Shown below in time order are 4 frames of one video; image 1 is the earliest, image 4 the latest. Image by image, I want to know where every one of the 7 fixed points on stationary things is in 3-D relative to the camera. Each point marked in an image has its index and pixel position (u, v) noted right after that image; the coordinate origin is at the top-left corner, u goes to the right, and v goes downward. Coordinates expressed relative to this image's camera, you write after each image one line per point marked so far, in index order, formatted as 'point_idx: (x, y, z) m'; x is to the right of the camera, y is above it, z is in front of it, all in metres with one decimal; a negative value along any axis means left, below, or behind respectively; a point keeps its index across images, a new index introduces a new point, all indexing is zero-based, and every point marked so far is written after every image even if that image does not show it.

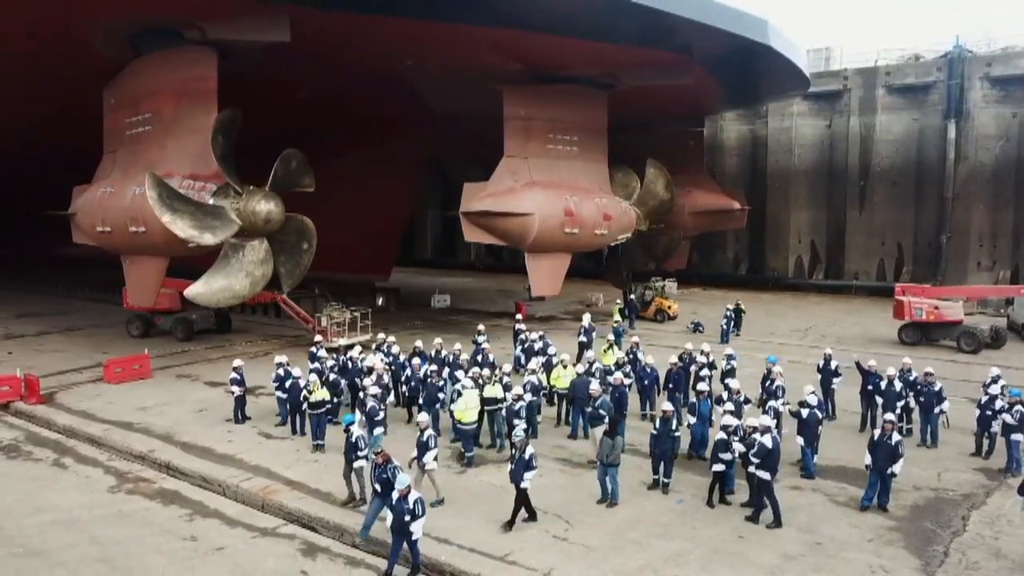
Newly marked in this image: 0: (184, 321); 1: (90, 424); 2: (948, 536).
0: (-8.0, -0.8, +19.1) m
1: (-6.4, -2.1, +11.9) m
2: (+4.2, -2.4, +7.5) m
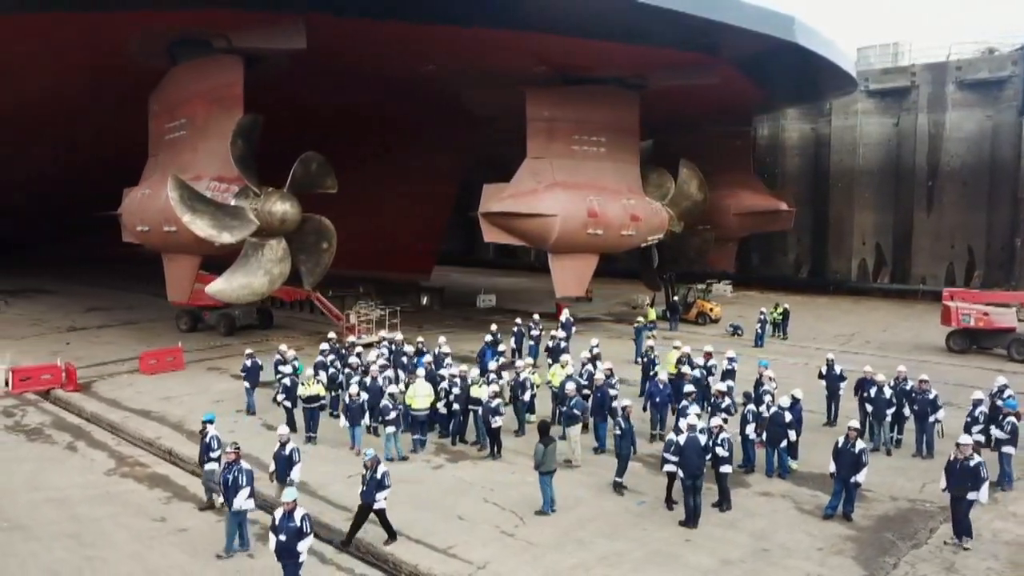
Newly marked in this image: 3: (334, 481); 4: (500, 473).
0: (-7.3, -0.7, +20.0) m
1: (-6.5, -2.0, +12.6) m
2: (+3.7, -2.4, +7.3) m
3: (-2.1, -2.3, +9.2) m
4: (-0.1, -2.2, +9.5) m
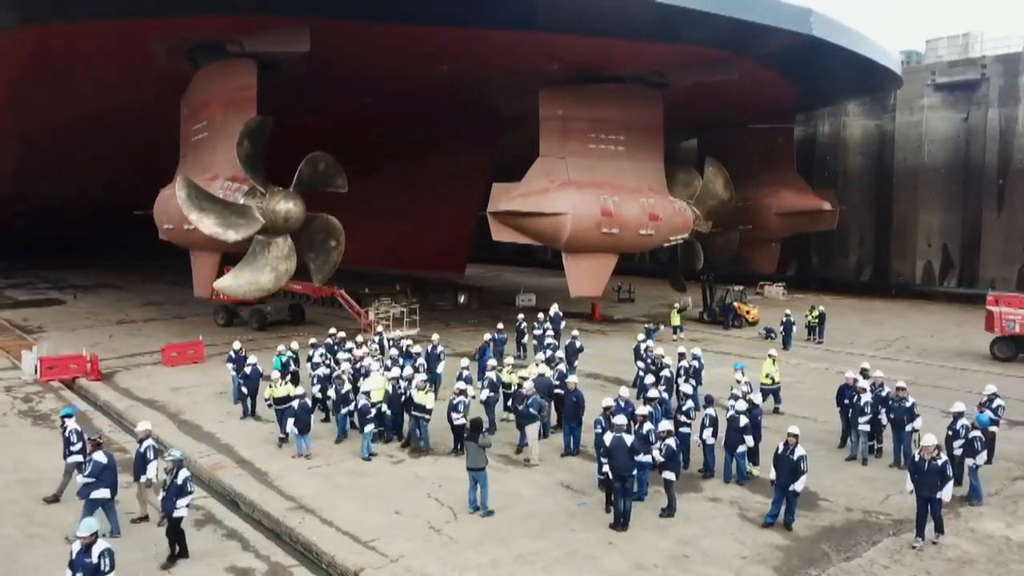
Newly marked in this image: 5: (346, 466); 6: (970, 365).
0: (-6.8, -0.6, +20.7) m
1: (-6.7, -1.9, +13.3) m
2: (+2.9, -2.4, +7.0) m
3: (-2.7, -2.2, +9.5) m
4: (-0.7, -2.2, +9.5) m
5: (-2.1, -2.2, +9.7) m
6: (+10.8, -1.8, +18.3) m
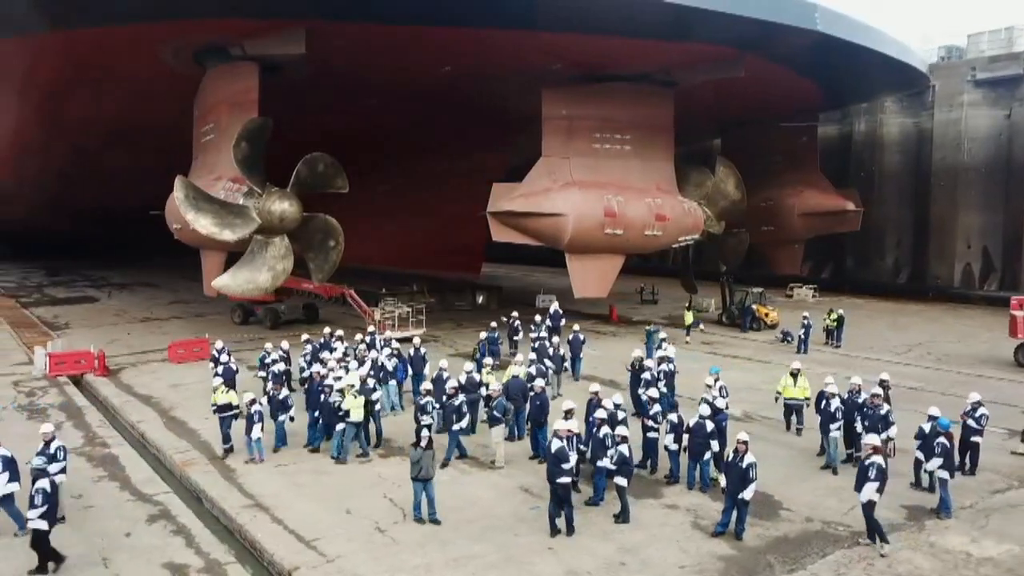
0: (-6.6, -0.6, +21.0) m
1: (-6.9, -1.9, +13.6) m
2: (+2.3, -2.5, +6.7) m
3: (-3.1, -2.2, +9.6) m
4: (-1.1, -2.2, +9.5) m
5: (-2.5, -2.2, +9.8) m
6: (+10.8, -1.9, +17.6) m
